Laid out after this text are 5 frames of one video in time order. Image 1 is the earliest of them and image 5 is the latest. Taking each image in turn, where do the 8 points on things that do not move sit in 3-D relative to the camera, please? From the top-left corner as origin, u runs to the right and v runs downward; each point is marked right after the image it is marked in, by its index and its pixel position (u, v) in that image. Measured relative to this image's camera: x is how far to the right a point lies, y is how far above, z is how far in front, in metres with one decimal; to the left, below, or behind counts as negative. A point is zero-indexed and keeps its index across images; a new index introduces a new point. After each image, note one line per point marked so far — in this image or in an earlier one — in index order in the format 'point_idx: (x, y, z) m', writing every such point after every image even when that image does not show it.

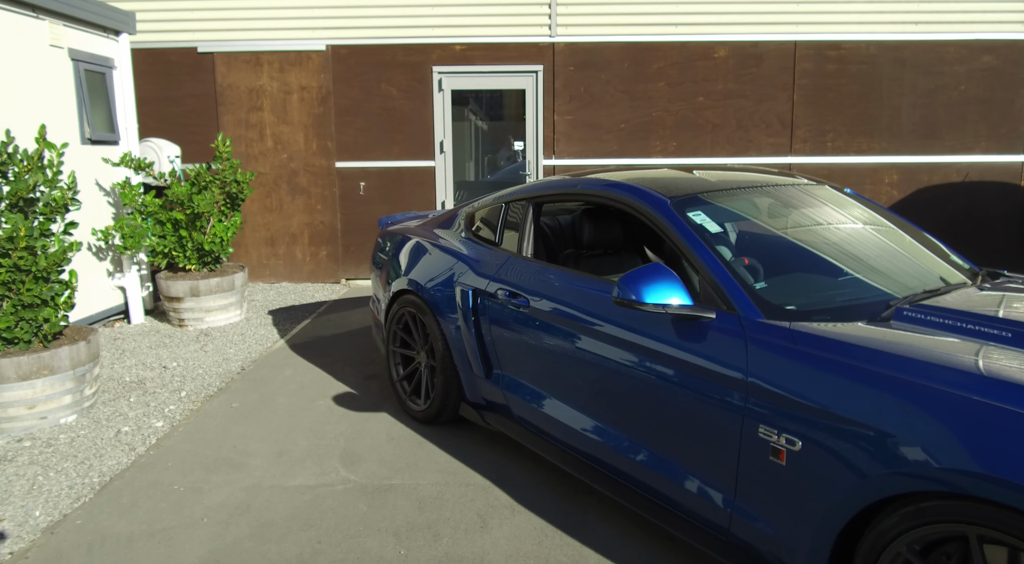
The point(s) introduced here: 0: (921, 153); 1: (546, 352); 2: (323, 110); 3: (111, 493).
0: (+4.5, +1.4, +7.7) m
1: (+0.1, -0.3, +3.1) m
2: (-2.1, +1.9, +7.6) m
3: (-1.9, -1.0, +3.3) m
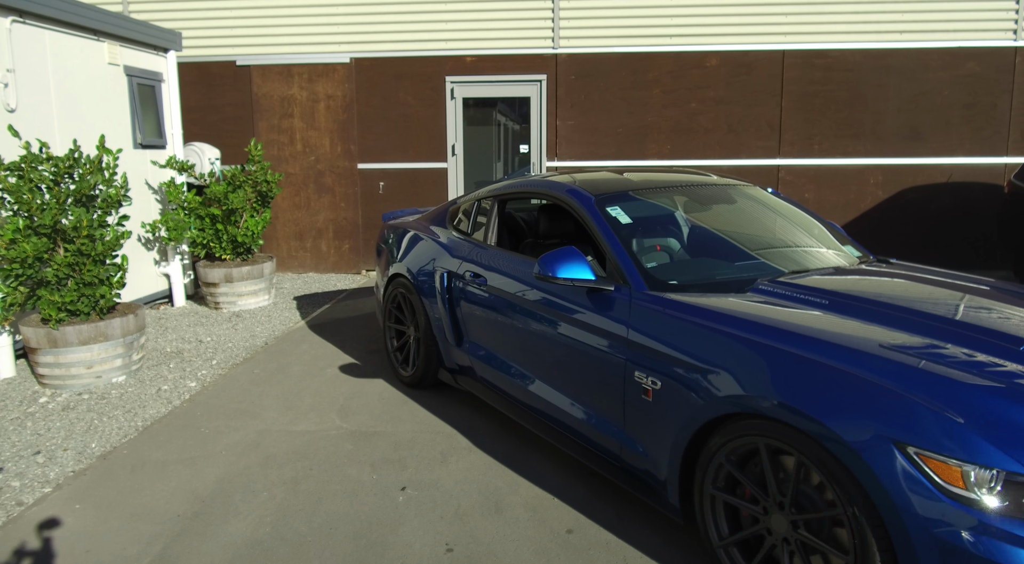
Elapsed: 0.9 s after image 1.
0: (+4.5, +1.5, +8.1) m
1: (-0.1, -0.2, +3.8) m
2: (-2.0, +2.0, +8.4) m
3: (-2.1, -0.9, +4.0) m
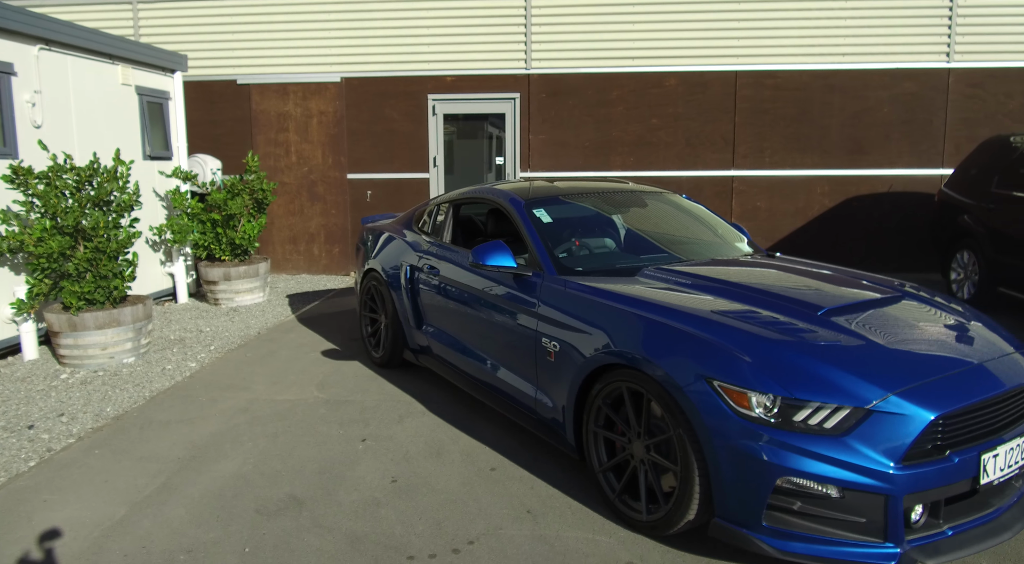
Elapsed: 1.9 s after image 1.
0: (+4.2, +1.4, +8.8) m
1: (-0.4, -0.2, +4.5) m
2: (-2.3, +2.0, +9.2) m
3: (-2.4, -0.8, +4.8) m
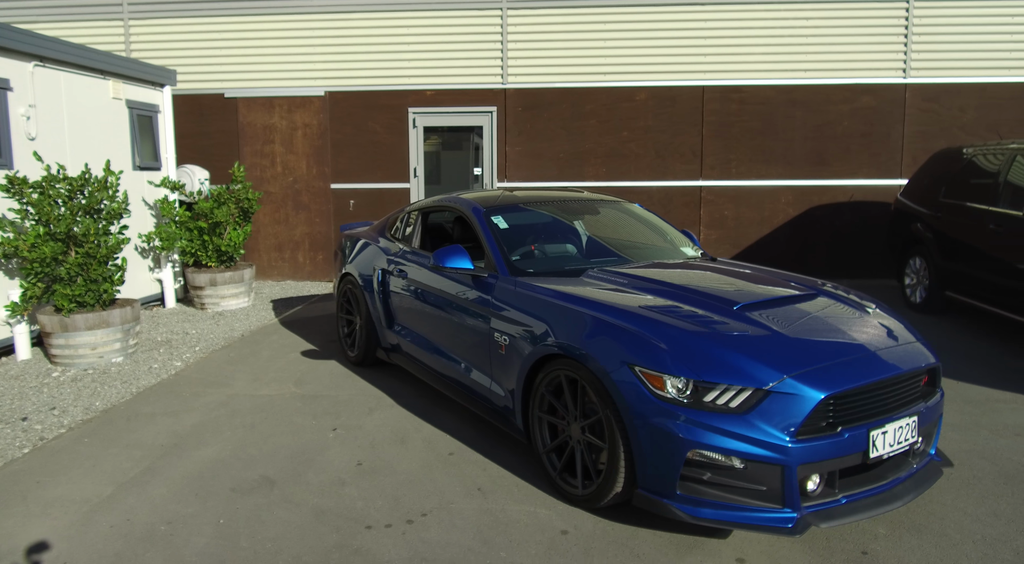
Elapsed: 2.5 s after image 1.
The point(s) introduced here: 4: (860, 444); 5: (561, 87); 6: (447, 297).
0: (+3.9, +1.4, +9.2) m
1: (-0.7, -0.2, +4.8) m
2: (-2.6, +1.9, +9.5) m
3: (-2.7, -0.8, +5.1) m
4: (+1.5, -0.7, +3.0) m
5: (+0.6, +2.6, +9.2) m
6: (-0.4, -0.1, +4.5) m
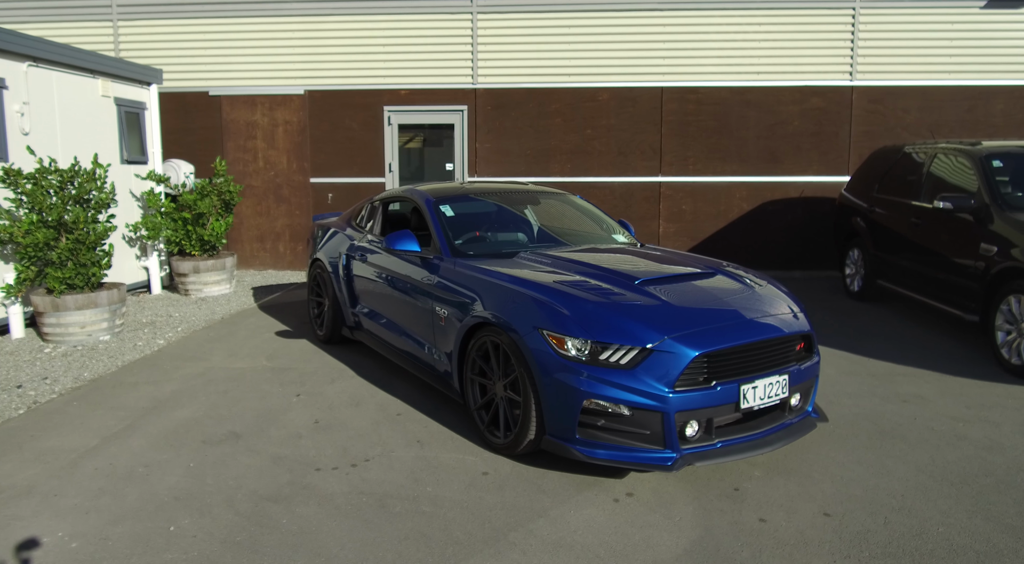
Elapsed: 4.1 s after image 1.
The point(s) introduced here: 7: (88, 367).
0: (+3.5, +1.5, +9.8) m
1: (-1.0, 0.0, +5.4) m
2: (-3.0, +2.1, +10.0) m
3: (-3.1, -0.7, +5.6) m
4: (+1.1, -0.6, +3.5) m
5: (+0.2, +2.7, +9.7) m
6: (-0.8, 0.0, +5.0) m
7: (-3.4, -0.7, +5.6) m
